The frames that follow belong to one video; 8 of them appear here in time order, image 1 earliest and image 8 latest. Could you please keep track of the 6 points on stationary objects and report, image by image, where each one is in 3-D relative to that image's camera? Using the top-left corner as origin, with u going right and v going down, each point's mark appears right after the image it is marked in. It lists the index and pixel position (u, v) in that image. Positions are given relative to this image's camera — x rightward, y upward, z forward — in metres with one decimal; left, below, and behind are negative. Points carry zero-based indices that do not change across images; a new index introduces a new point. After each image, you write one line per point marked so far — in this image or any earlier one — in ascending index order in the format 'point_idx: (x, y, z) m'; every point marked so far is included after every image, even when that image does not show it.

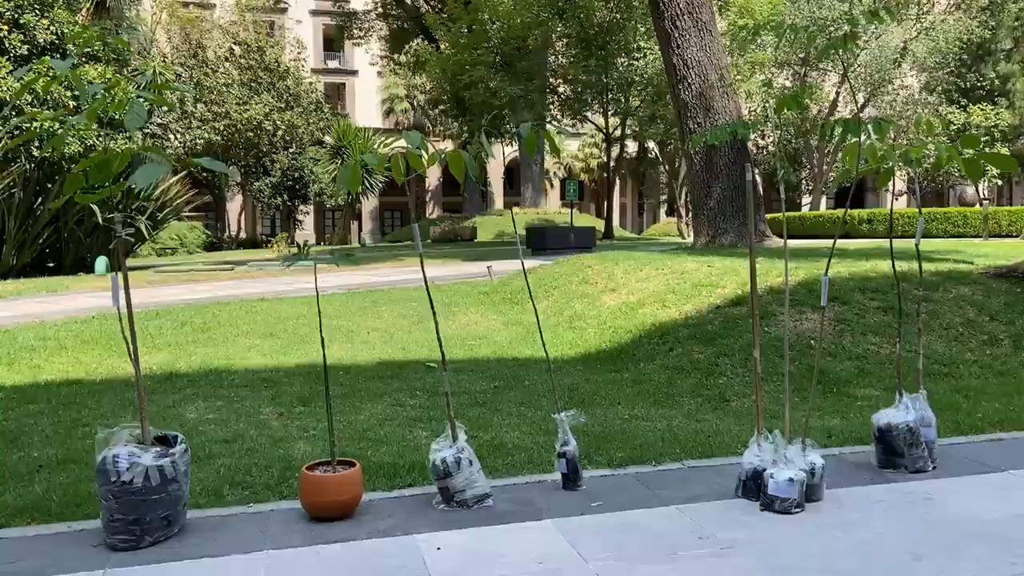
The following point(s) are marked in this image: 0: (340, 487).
0: (-0.9, -1.0, +4.2) m
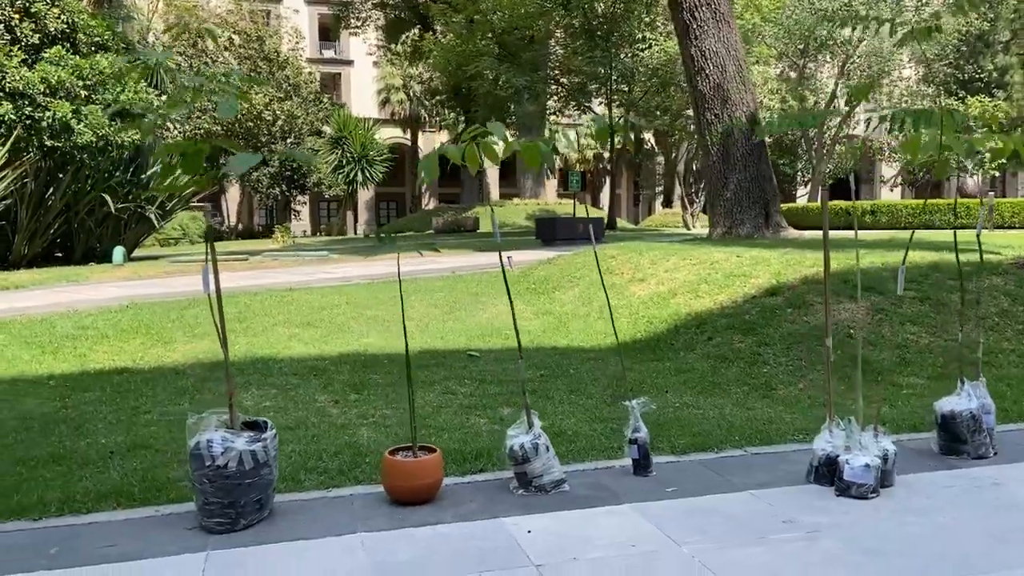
0: (-0.5, -1.0, +4.3) m
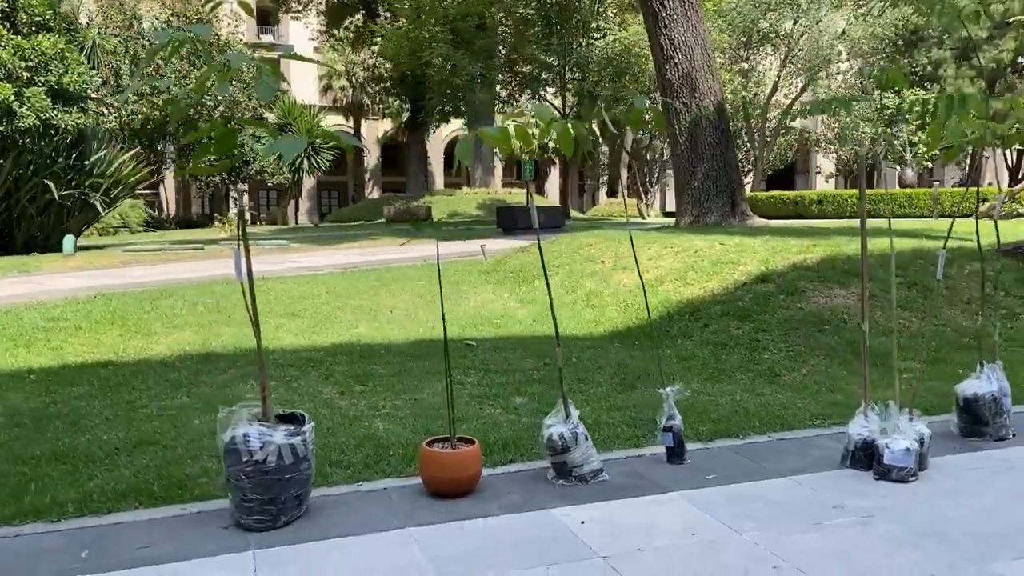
0: (-0.3, -0.9, +4.2) m
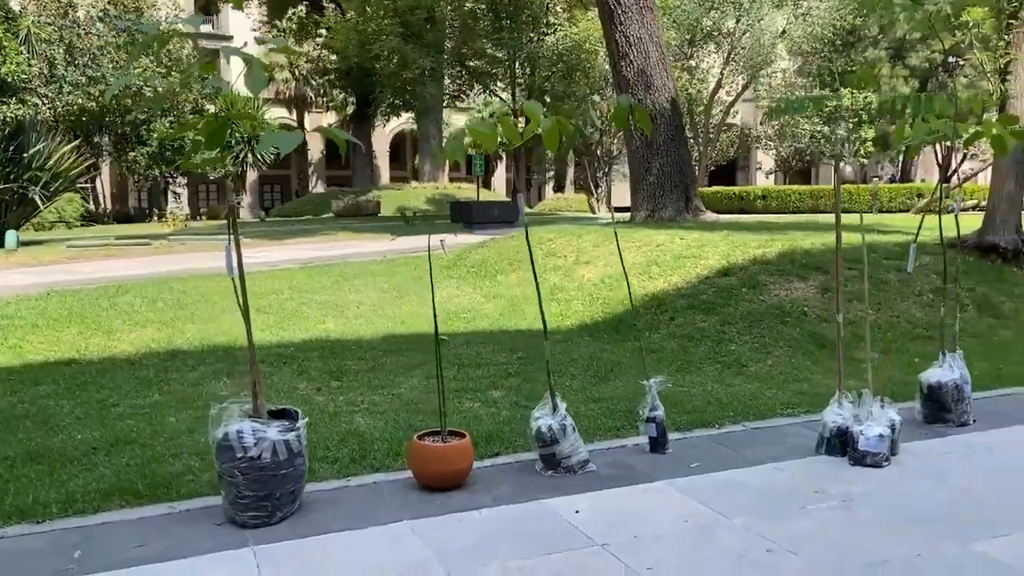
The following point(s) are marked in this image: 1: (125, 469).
0: (-0.3, -0.9, +4.2) m
1: (-2.2, -1.0, +4.6) m
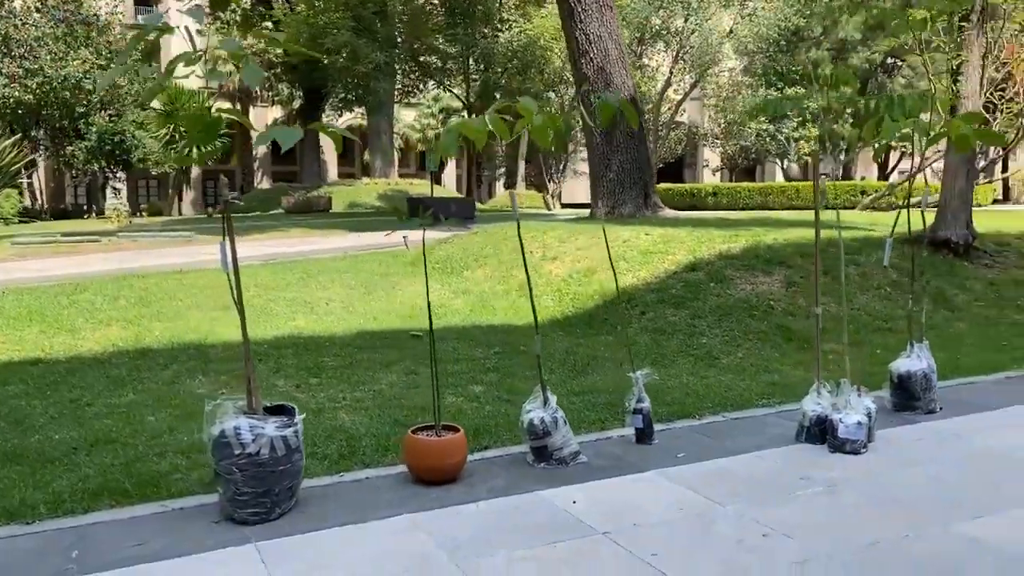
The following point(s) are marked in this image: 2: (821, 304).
0: (-0.3, -0.8, +4.3) m
1: (-2.2, -1.0, +4.5) m
2: (+3.2, -0.2, +8.5) m
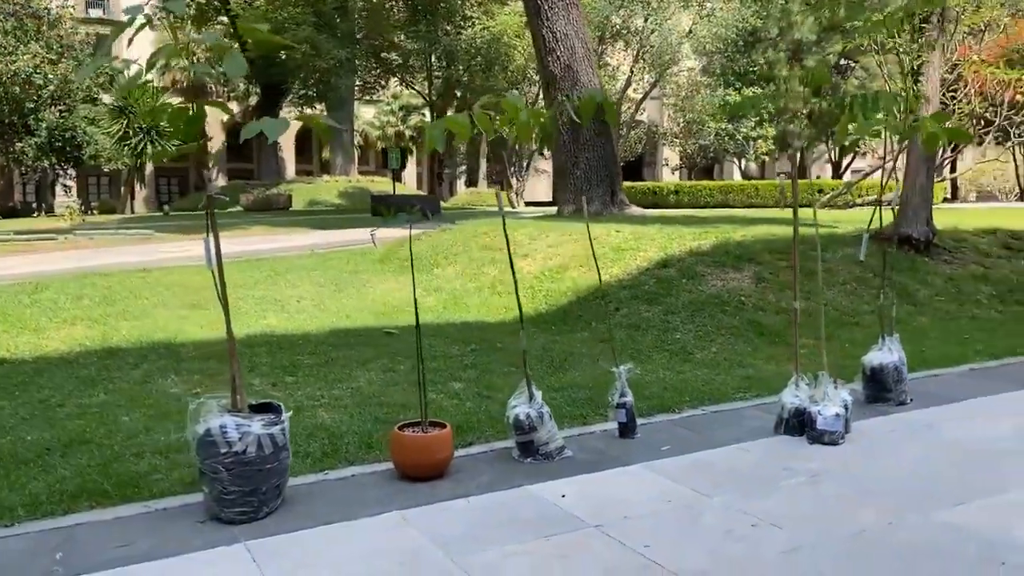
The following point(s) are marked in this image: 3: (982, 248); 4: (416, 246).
0: (-0.4, -0.8, +4.3) m
1: (-2.3, -1.0, +4.4) m
2: (+2.9, -0.1, +8.6) m
3: (+6.3, +0.5, +11.1) m
4: (-1.5, +0.6, +13.0) m
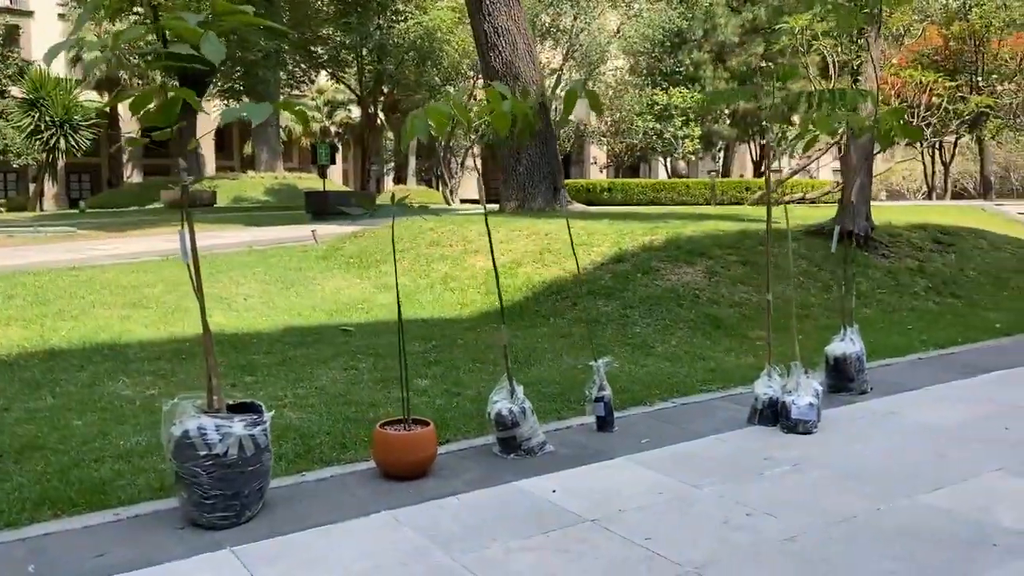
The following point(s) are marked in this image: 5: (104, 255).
0: (-0.5, -0.8, +4.2) m
1: (-2.4, -1.0, +4.2) m
2: (+2.4, 0.0, +8.8) m
3: (+5.6, +0.6, +11.5) m
4: (-2.3, +0.7, +12.8) m
5: (-6.4, +0.5, +13.1) m
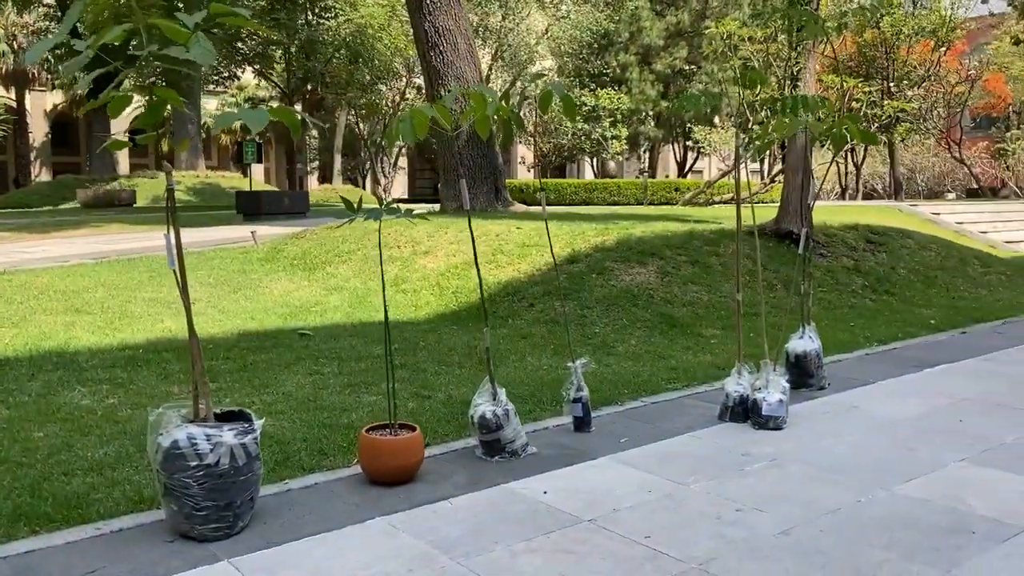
0: (-0.5, -0.8, +4.1) m
1: (-2.4, -1.0, +4.0) m
2: (+2.0, 0.0, +9.0) m
3: (+4.9, +0.7, +12.0) m
4: (-3.1, +0.7, +12.6) m
5: (-7.2, +0.5, +12.6) m
